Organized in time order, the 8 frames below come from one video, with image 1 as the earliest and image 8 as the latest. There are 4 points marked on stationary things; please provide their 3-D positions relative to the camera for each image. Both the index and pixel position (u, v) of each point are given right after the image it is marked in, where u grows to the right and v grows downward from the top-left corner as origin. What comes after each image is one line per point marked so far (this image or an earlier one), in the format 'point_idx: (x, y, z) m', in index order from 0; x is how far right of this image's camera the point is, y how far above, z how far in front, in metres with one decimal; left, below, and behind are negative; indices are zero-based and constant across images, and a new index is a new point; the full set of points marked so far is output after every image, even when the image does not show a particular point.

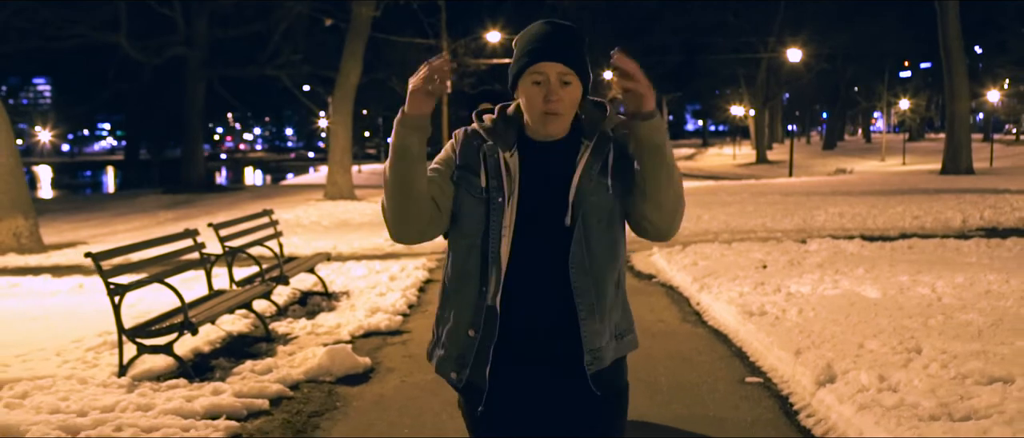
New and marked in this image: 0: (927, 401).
0: (+1.9, -0.8, +5.7) m
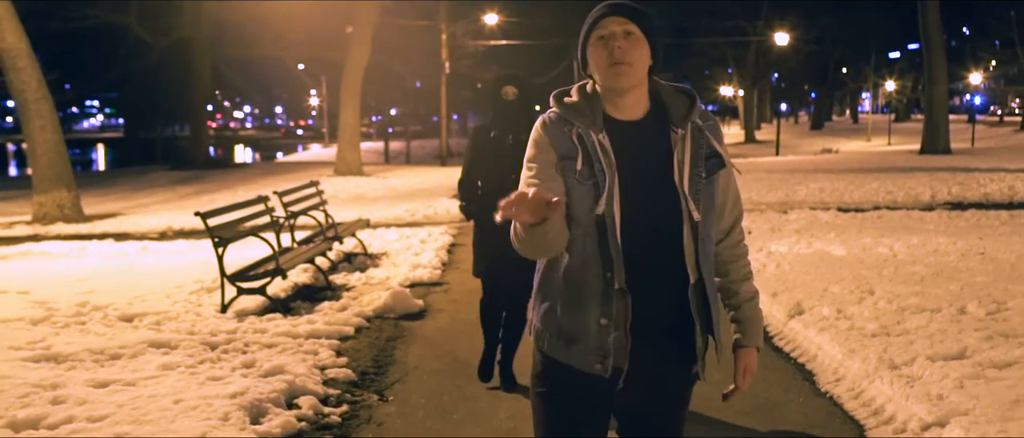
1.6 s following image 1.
0: (+2.1, -0.6, +7.3) m
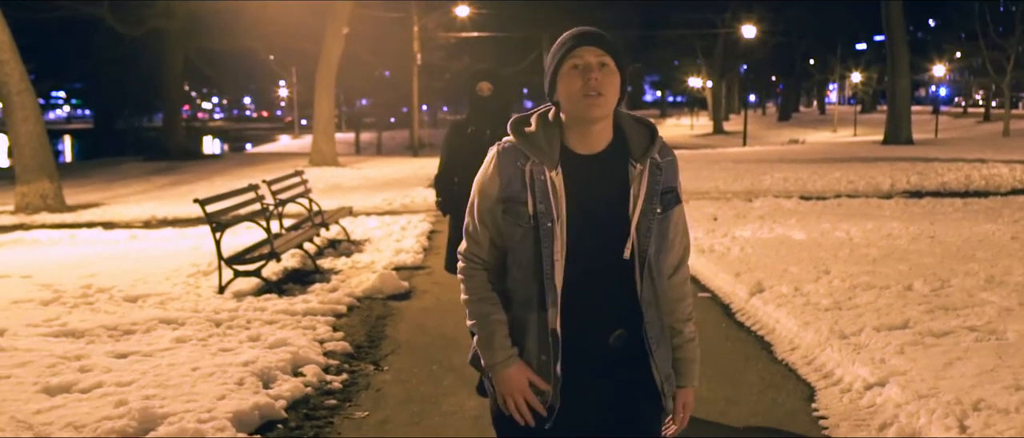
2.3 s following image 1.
0: (+2.0, -0.5, +7.9) m
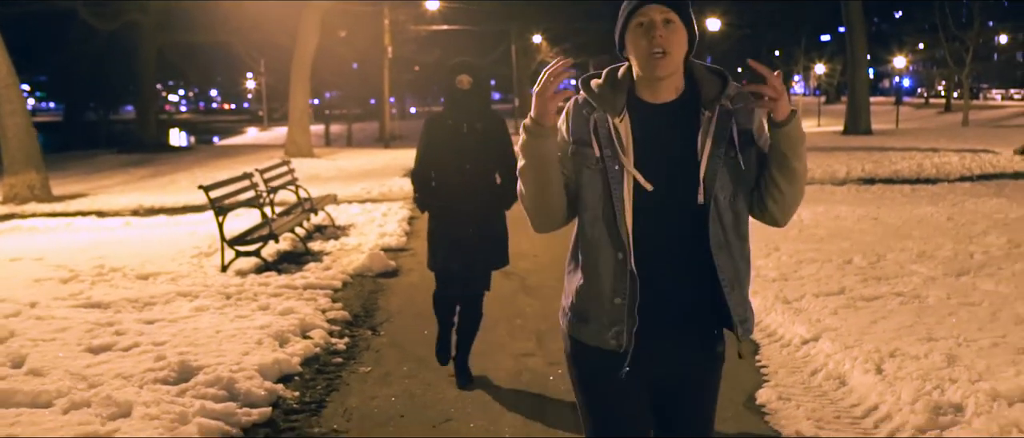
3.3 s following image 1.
0: (+1.8, -0.4, +8.9) m
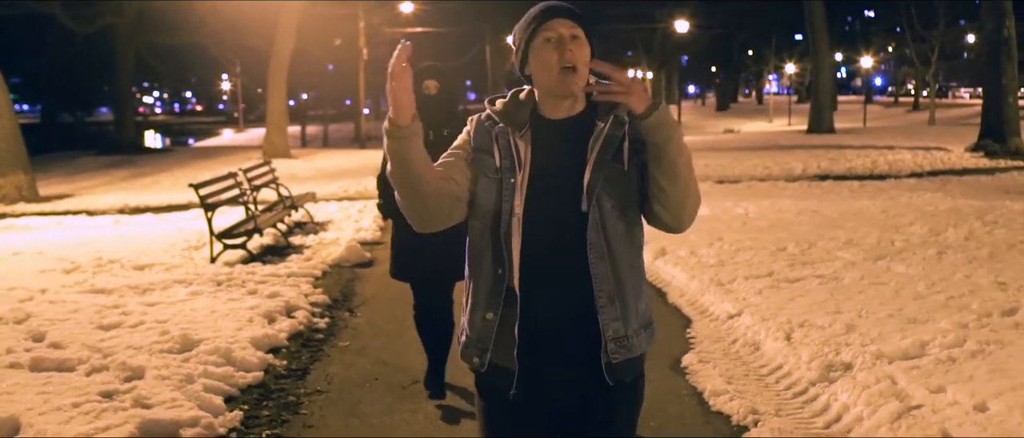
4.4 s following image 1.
0: (+1.6, -0.3, +9.8) m
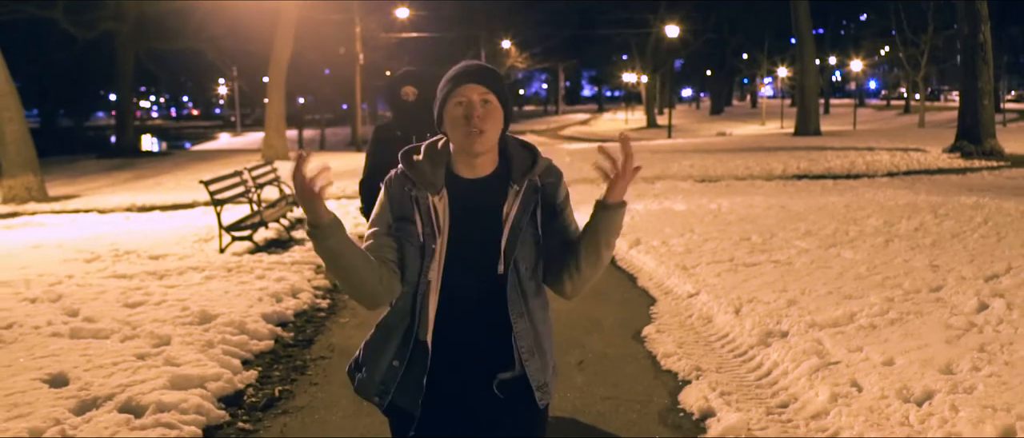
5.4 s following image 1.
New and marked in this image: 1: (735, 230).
0: (+1.4, -0.2, +10.7) m
1: (+2.1, -0.1, +11.7) m
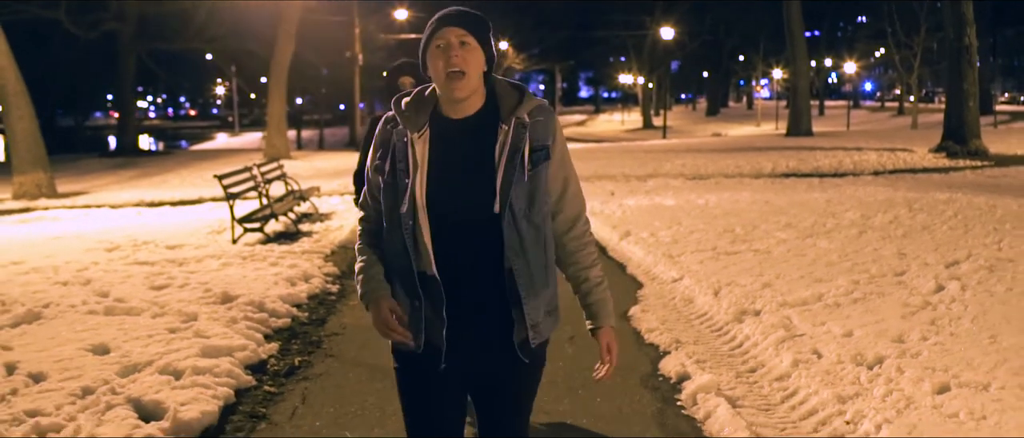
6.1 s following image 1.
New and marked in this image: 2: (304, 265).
0: (+1.4, -0.2, +11.4) m
1: (+2.1, 0.0, +12.4) m
2: (-1.7, -0.4, +10.3) m
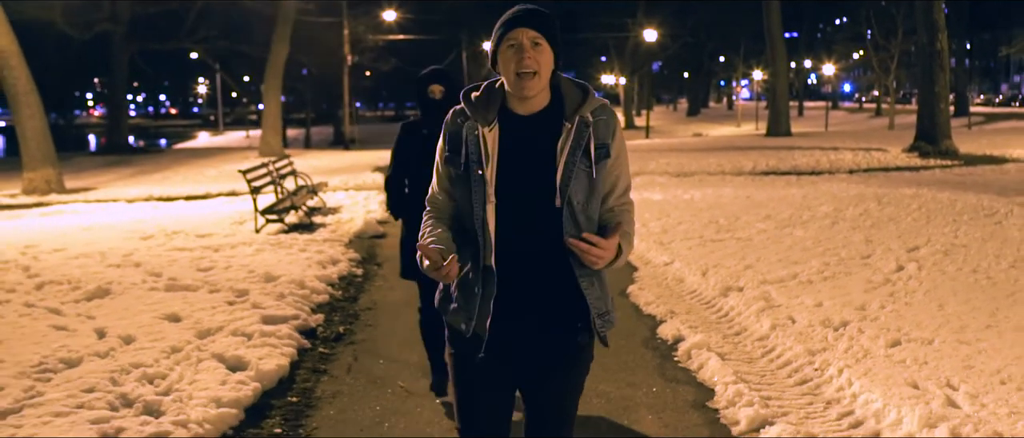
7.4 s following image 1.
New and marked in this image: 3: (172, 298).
0: (+1.5, -0.1, +12.5) m
1: (+2.1, 0.0, +13.5) m
2: (-1.7, -0.3, +11.3) m
3: (-2.3, -0.5, +8.5) m
